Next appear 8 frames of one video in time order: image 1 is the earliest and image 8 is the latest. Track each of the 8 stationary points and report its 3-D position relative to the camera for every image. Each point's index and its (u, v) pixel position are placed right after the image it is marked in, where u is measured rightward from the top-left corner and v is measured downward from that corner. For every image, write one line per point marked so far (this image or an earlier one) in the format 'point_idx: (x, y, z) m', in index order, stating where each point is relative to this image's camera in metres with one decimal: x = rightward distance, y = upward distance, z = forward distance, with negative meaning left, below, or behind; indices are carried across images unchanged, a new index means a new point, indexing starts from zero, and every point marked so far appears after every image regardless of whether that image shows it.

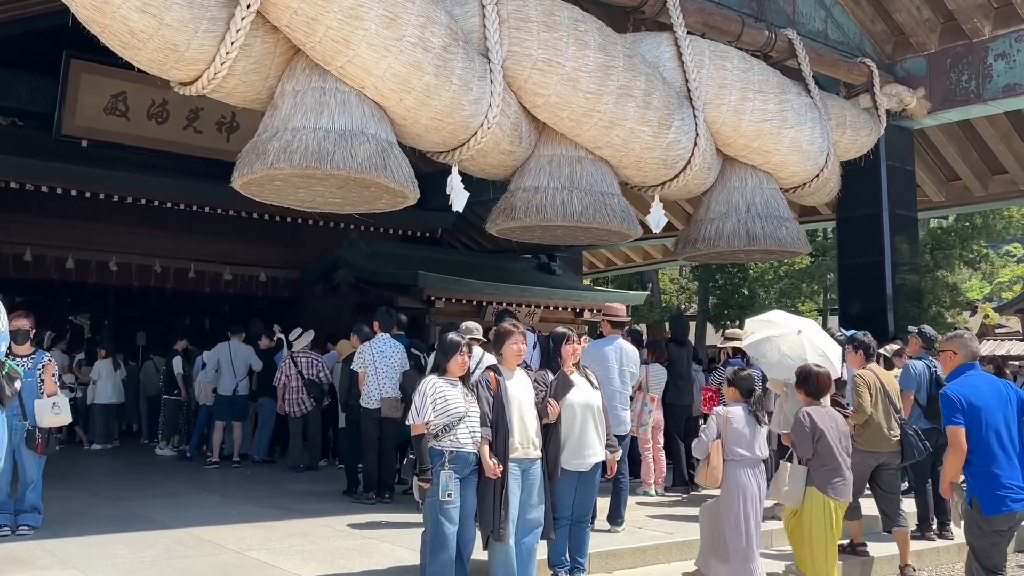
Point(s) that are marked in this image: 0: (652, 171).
0: (+0.7, +0.6, +4.9) m
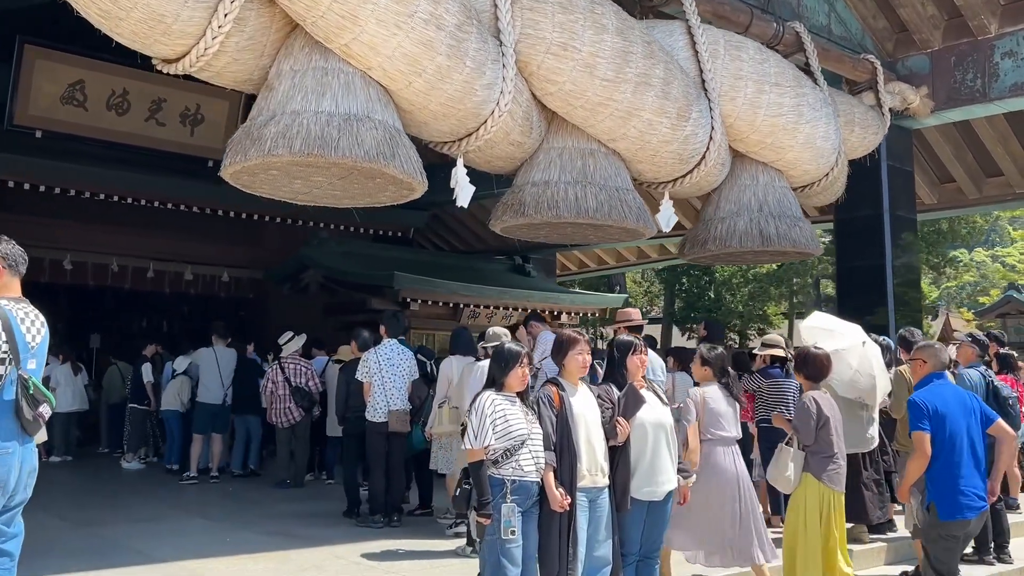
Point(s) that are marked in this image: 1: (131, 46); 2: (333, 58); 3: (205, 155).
0: (+0.8, +0.6, +4.6) m
1: (-1.5, +0.9, +3.5) m
2: (-0.7, +0.9, +3.6) m
3: (-3.1, +1.3, +9.3) m
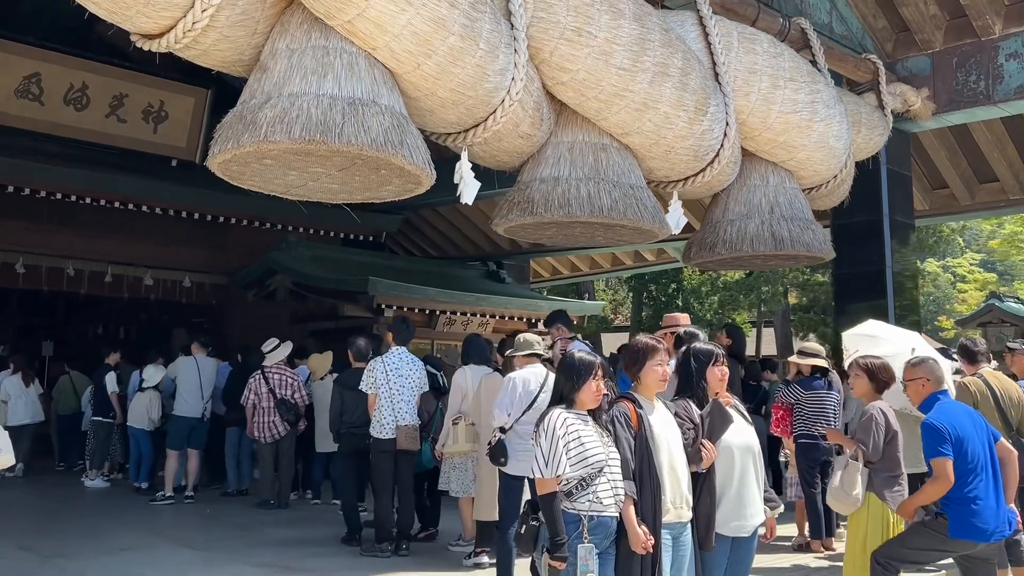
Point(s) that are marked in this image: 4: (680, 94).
0: (+0.8, +0.6, +4.4) m
1: (-1.4, +0.9, +3.1) m
2: (-0.6, +0.9, +3.3) m
3: (-3.3, +1.3, +8.8) m
4: (+0.7, +0.9, +4.1) m
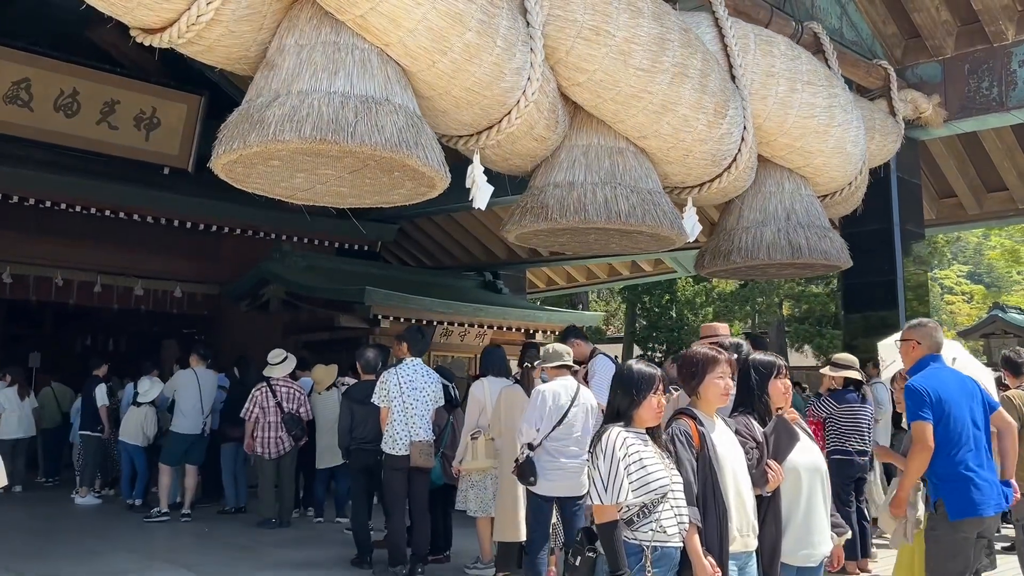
0: (+0.8, +0.5, +4.2) m
1: (-1.3, +0.9, +3.0) m
2: (-0.6, +0.9, +3.1) m
3: (-3.3, +1.2, +8.6) m
4: (+0.8, +0.8, +4.0) m
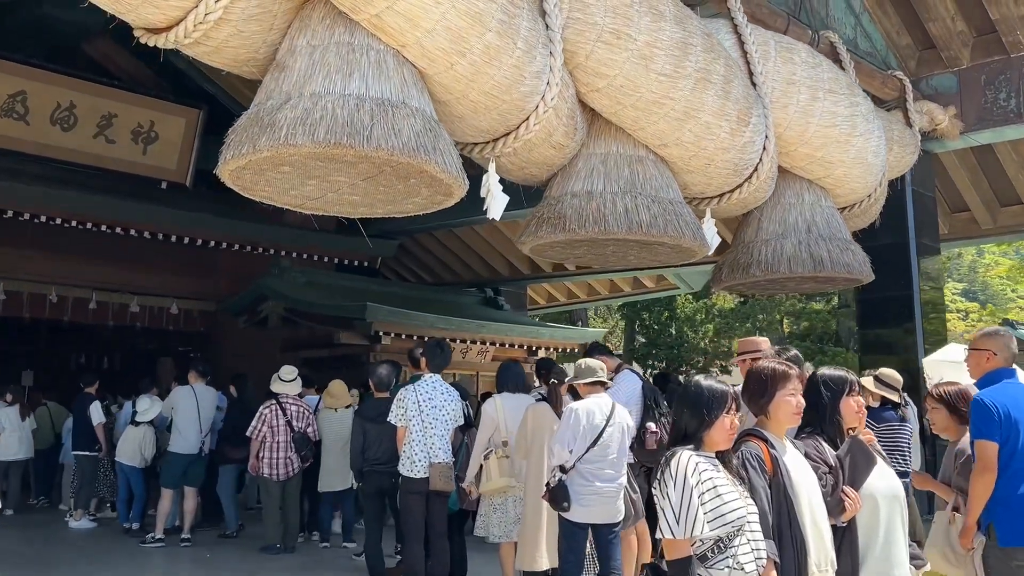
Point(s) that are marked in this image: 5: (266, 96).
0: (+0.9, +0.5, +4.1) m
1: (-1.2, +0.9, +2.8) m
2: (-0.5, +0.8, +3.0) m
3: (-3.3, +1.0, +8.5) m
4: (+0.9, +0.8, +3.8) m
5: (-0.8, +0.6, +2.9) m
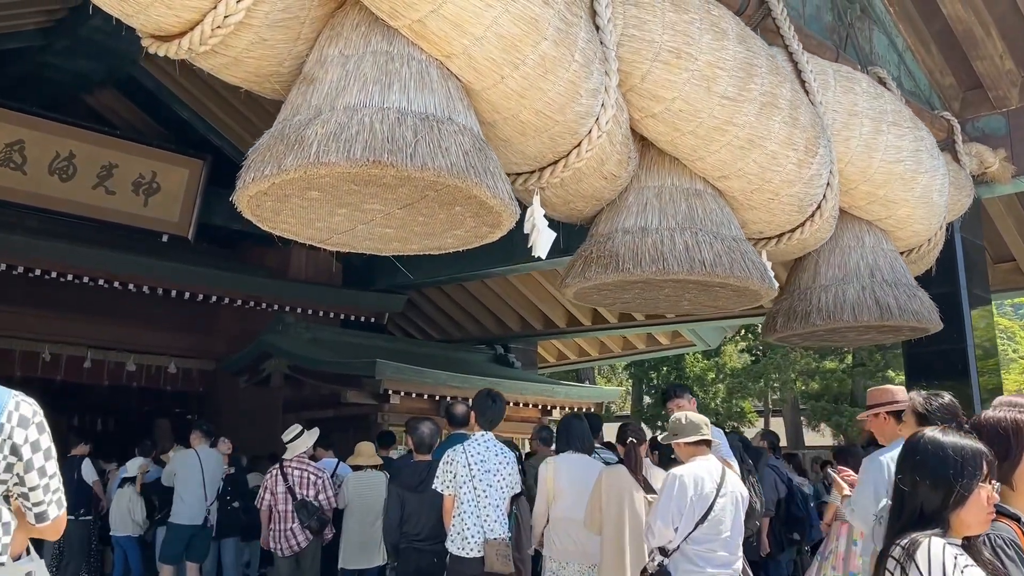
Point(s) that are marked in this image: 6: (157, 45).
0: (+1.1, +0.3, +3.7) m
1: (-1.1, +0.7, +2.5) m
2: (-0.3, +0.7, +2.6) m
3: (-3.1, +0.5, +8.1) m
4: (+1.0, +0.6, +3.5) m
5: (-0.6, +0.5, +2.5) m
6: (-1.0, +0.7, +2.5) m
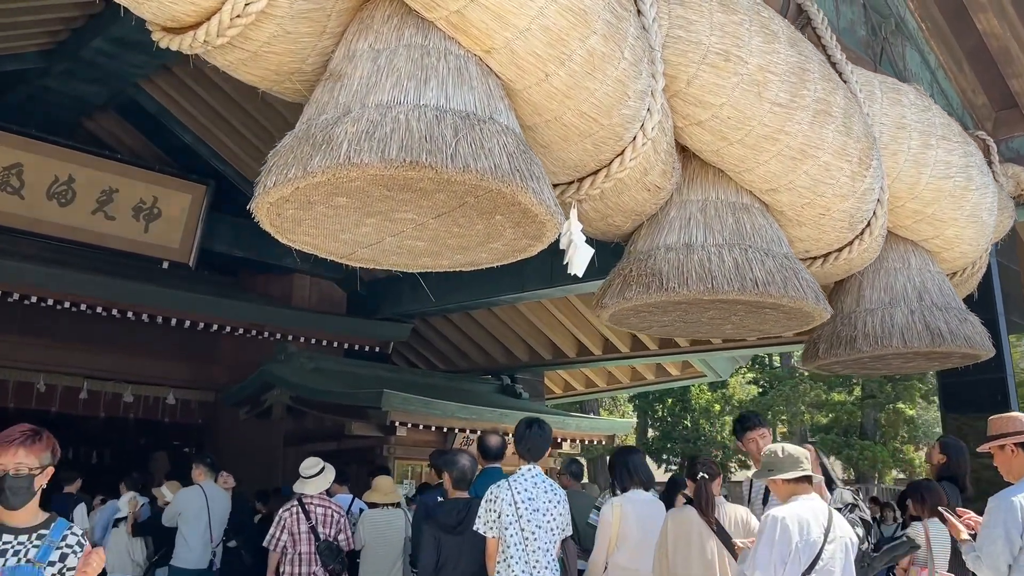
0: (+1.2, +0.2, +3.5) m
1: (-0.9, +0.7, +2.2) m
2: (-0.2, +0.7, +2.4) m
3: (-3.0, +0.3, +7.9) m
4: (+1.2, +0.5, +3.2) m
5: (-0.5, +0.4, +2.3) m
6: (-0.9, +0.6, +2.3) m
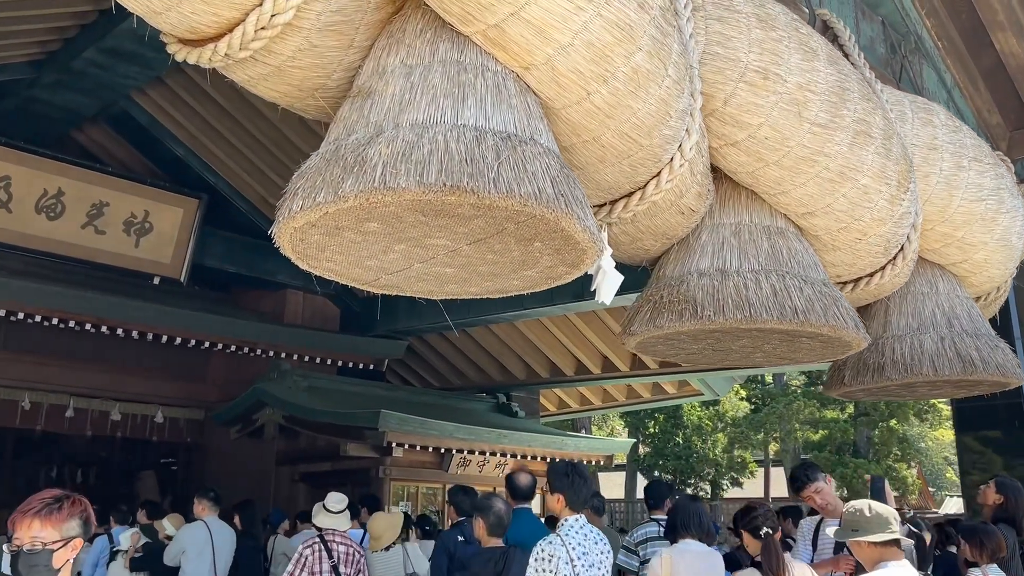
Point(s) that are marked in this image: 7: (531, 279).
0: (+1.3, +0.1, +3.3) m
1: (-0.8, +0.6, +2.1) m
2: (-0.1, +0.6, +2.2) m
3: (-3.0, +0.1, +7.7) m
4: (+1.2, +0.4, +3.1) m
5: (-0.4, +0.4, +2.2) m
6: (-0.8, +0.6, +2.2) m
7: (0.0, 0.0, +2.5) m
